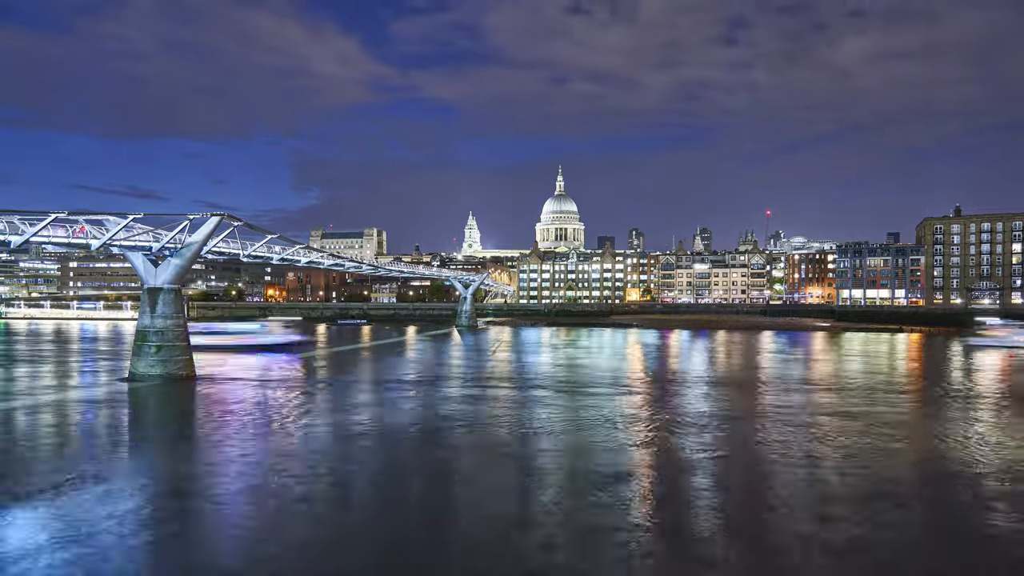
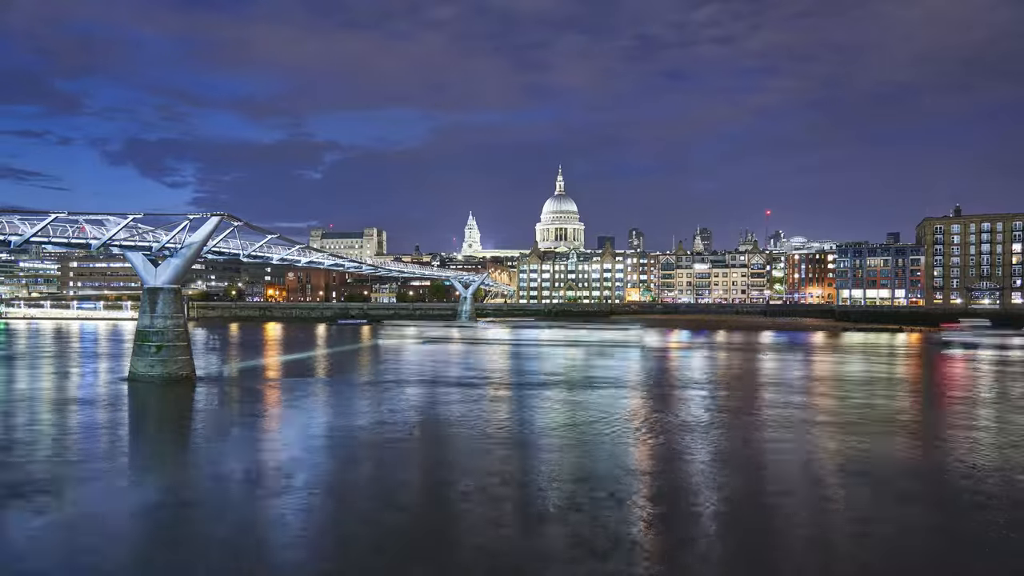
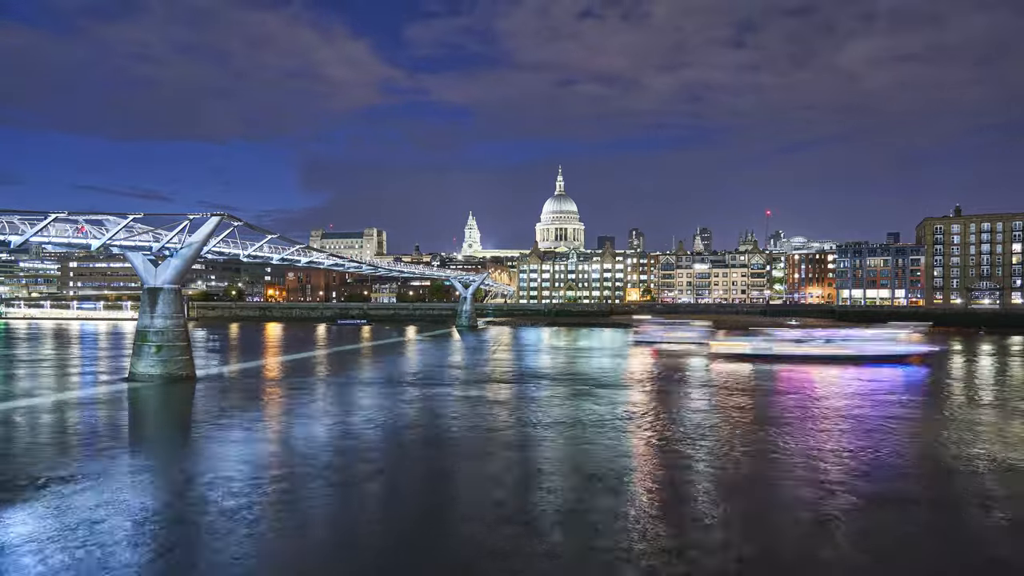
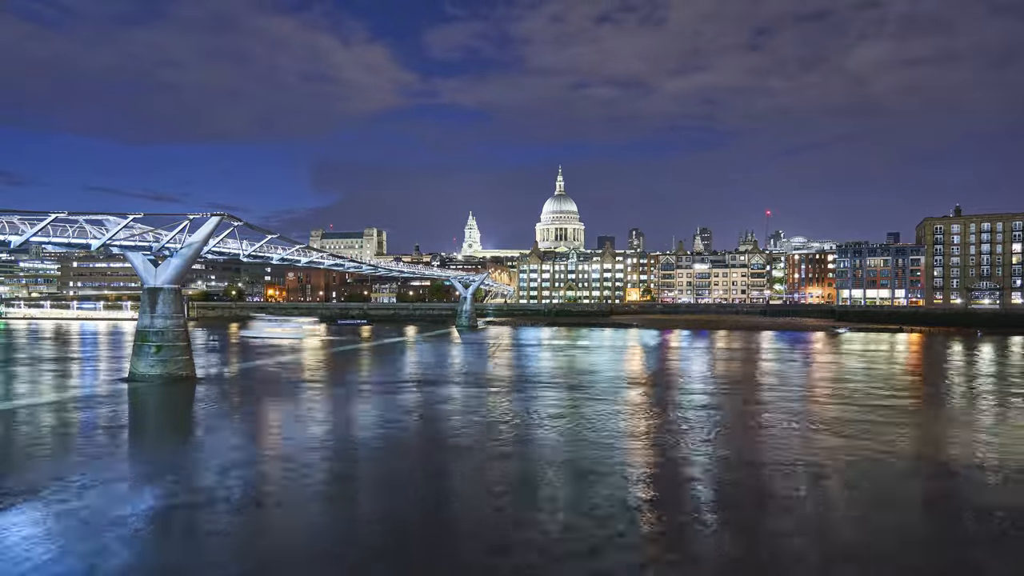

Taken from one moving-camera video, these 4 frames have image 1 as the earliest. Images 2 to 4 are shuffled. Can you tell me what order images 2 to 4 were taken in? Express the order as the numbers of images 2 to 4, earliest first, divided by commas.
3, 4, 2
